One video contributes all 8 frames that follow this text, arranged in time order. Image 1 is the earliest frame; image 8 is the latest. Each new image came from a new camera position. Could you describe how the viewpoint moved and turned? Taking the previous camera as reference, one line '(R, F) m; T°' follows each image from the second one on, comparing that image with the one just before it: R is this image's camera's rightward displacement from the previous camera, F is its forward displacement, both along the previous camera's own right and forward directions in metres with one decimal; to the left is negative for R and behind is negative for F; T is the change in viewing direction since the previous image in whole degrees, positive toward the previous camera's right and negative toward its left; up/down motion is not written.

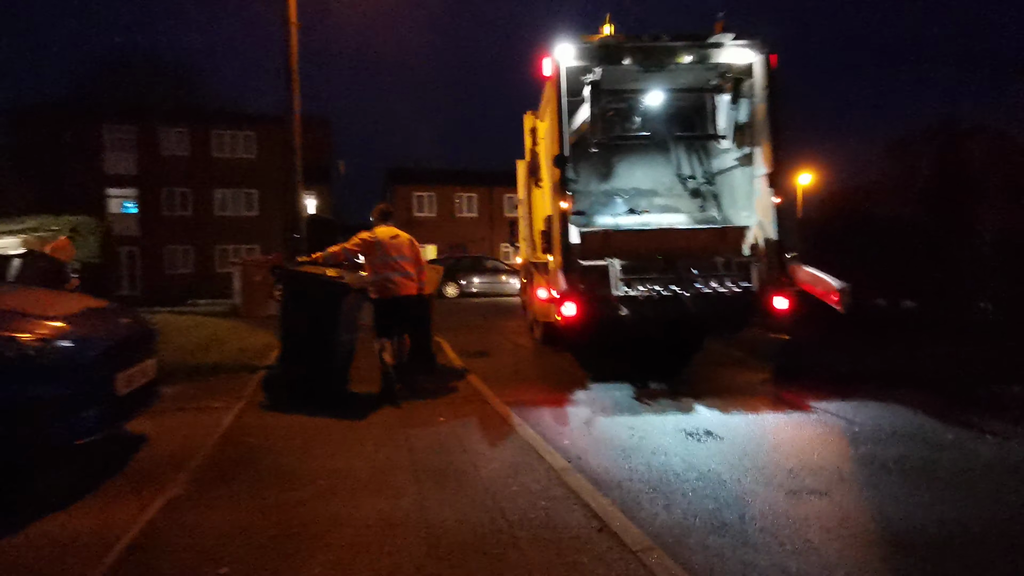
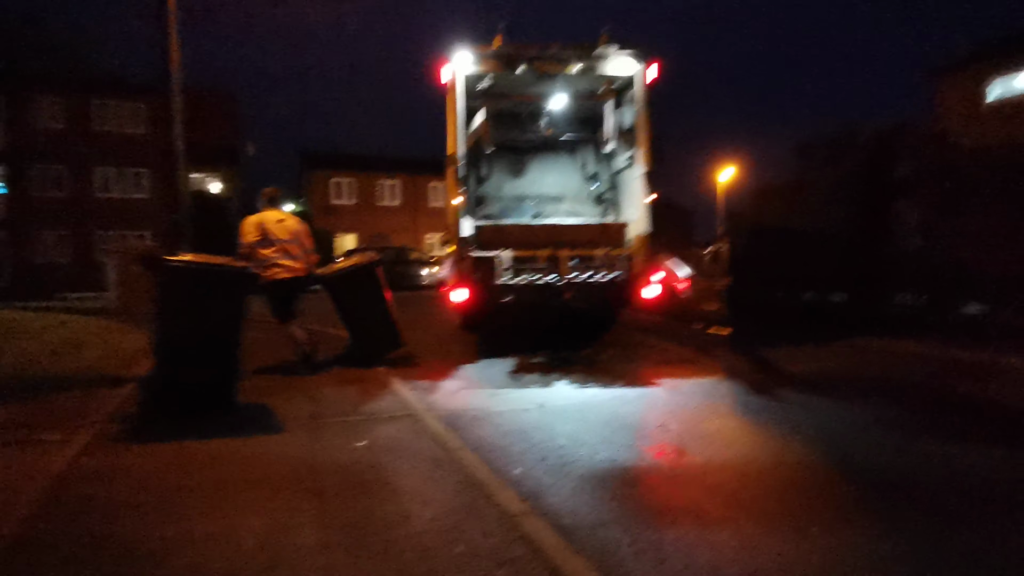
(-0.1, +1.2) m; +8°
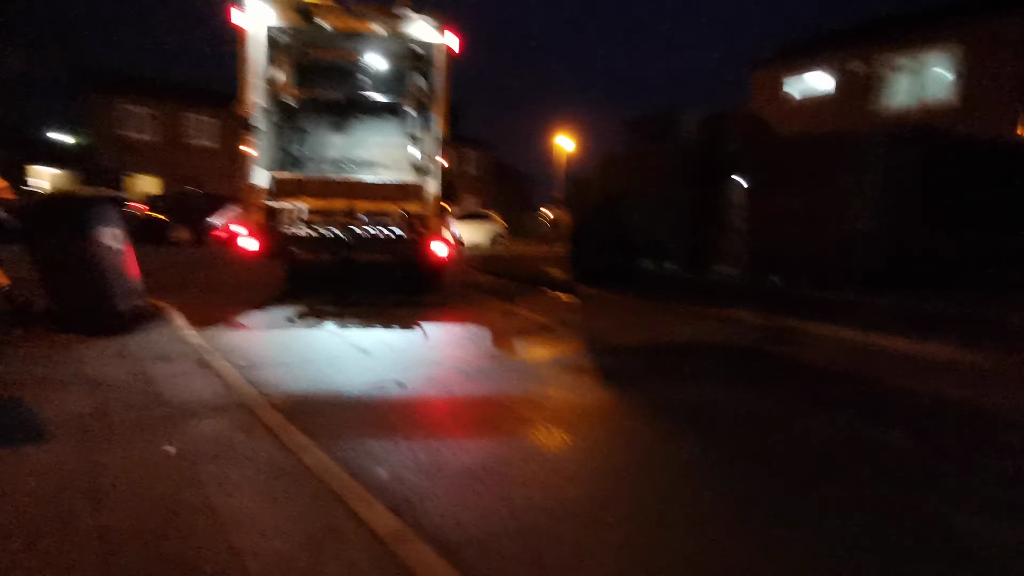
(-0.2, +0.9) m; +17°
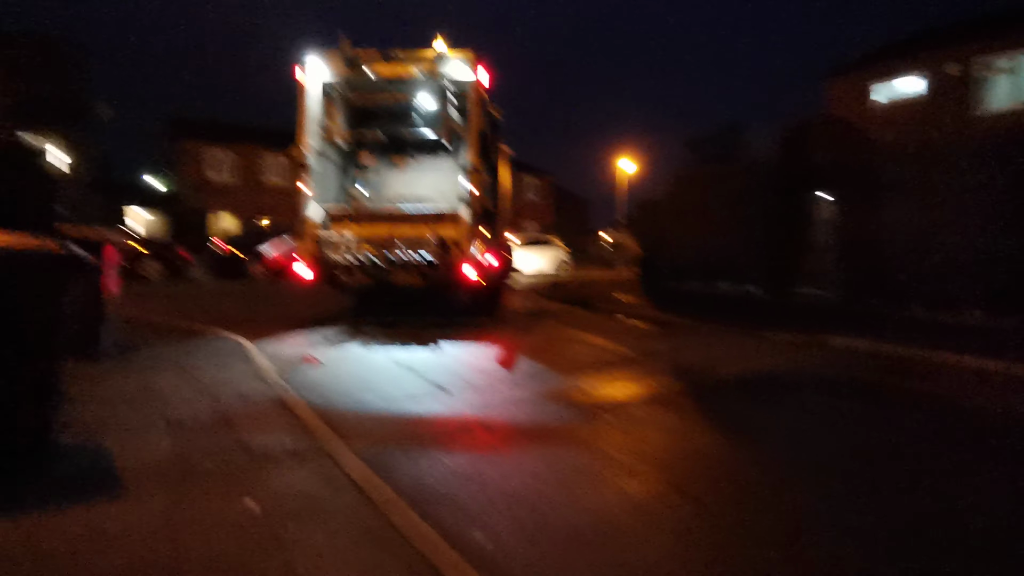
(-0.3, +0.5) m; -6°
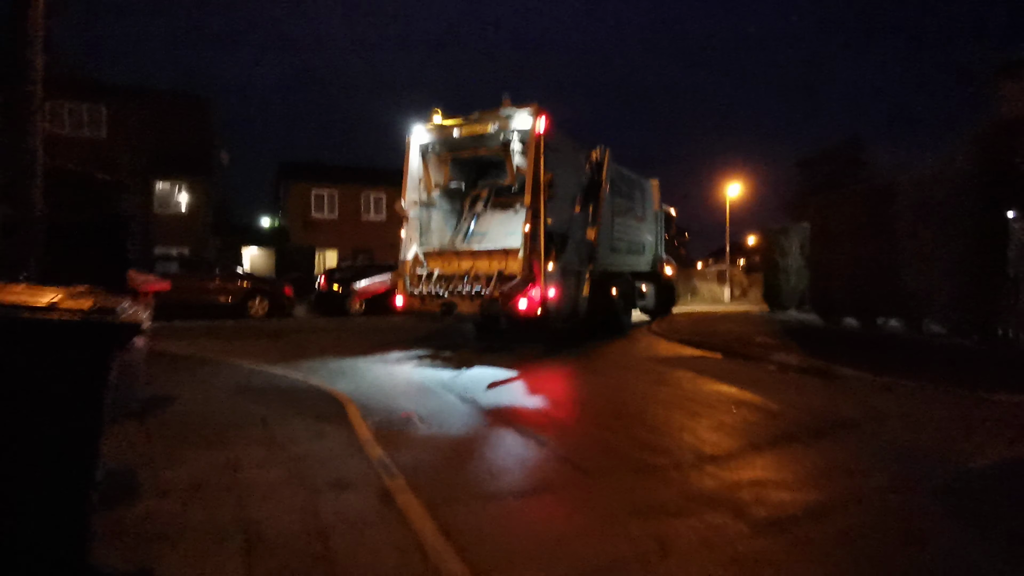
(-0.8, +1.6) m; -9°
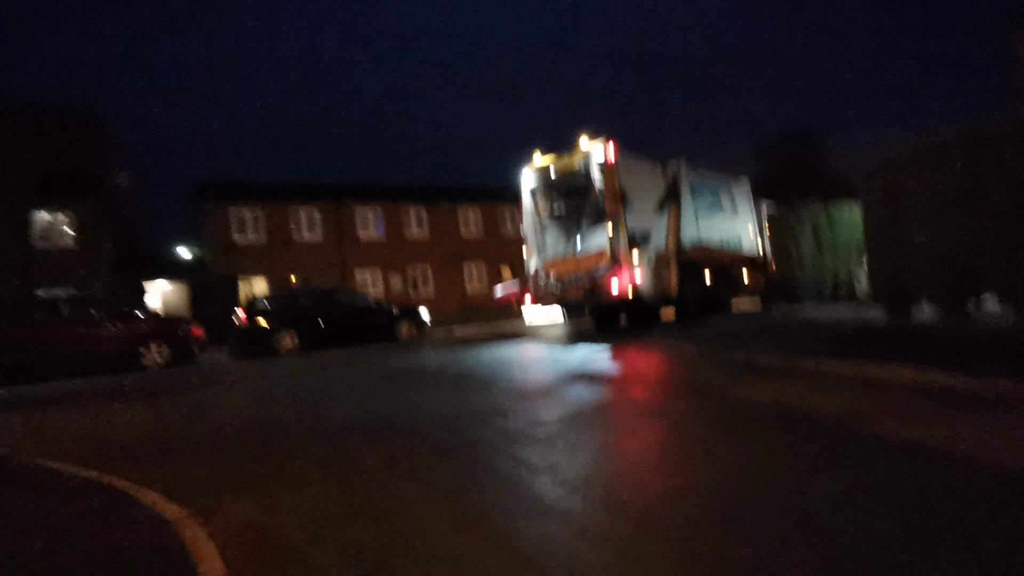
(-0.6, +4.0) m; +5°
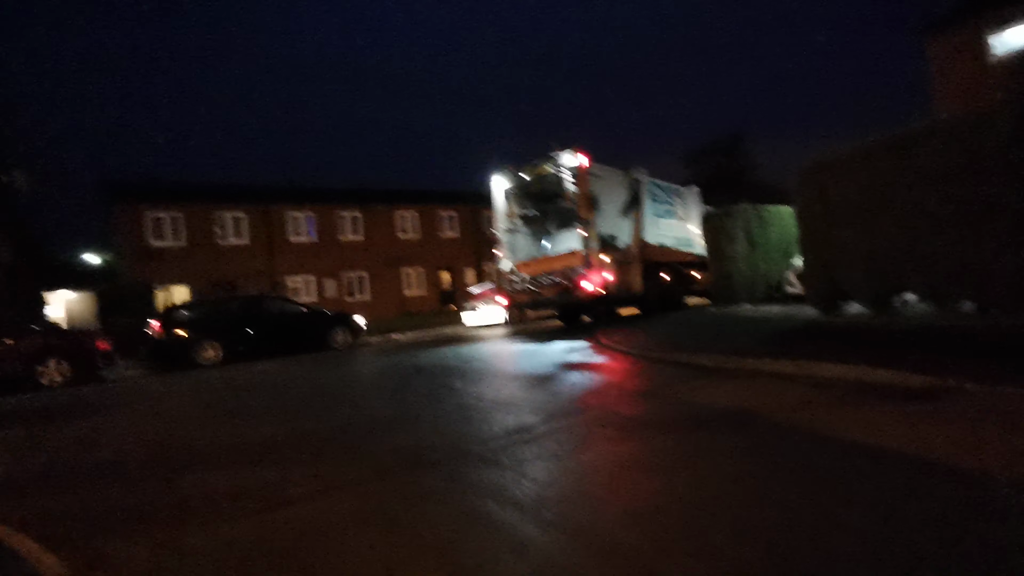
(0.0, +0.5) m; +6°
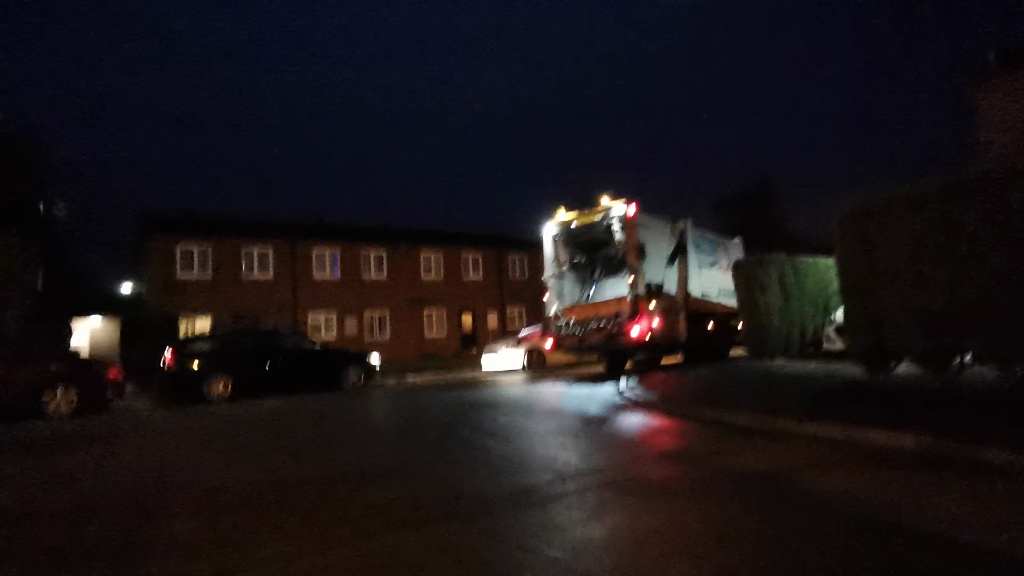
(+0.2, +0.7) m; -3°
